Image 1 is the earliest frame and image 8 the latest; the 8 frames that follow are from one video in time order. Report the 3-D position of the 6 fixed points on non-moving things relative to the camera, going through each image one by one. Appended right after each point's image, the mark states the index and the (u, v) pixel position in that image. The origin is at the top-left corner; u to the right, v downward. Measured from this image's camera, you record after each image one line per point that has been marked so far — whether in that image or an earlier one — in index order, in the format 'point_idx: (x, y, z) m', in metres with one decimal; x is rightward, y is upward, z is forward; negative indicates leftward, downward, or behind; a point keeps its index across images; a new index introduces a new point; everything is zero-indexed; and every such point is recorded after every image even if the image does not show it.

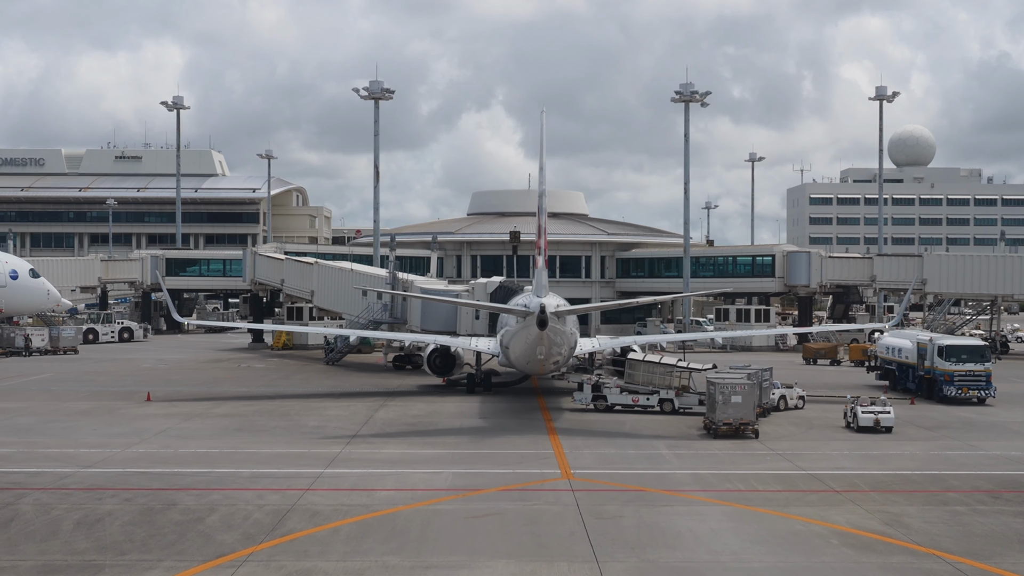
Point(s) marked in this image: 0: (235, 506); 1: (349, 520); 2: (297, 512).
0: (-4.0, -3.2, +18.8) m
1: (-2.2, -3.2, +17.8) m
2: (-3.0, -3.2, +18.4) m
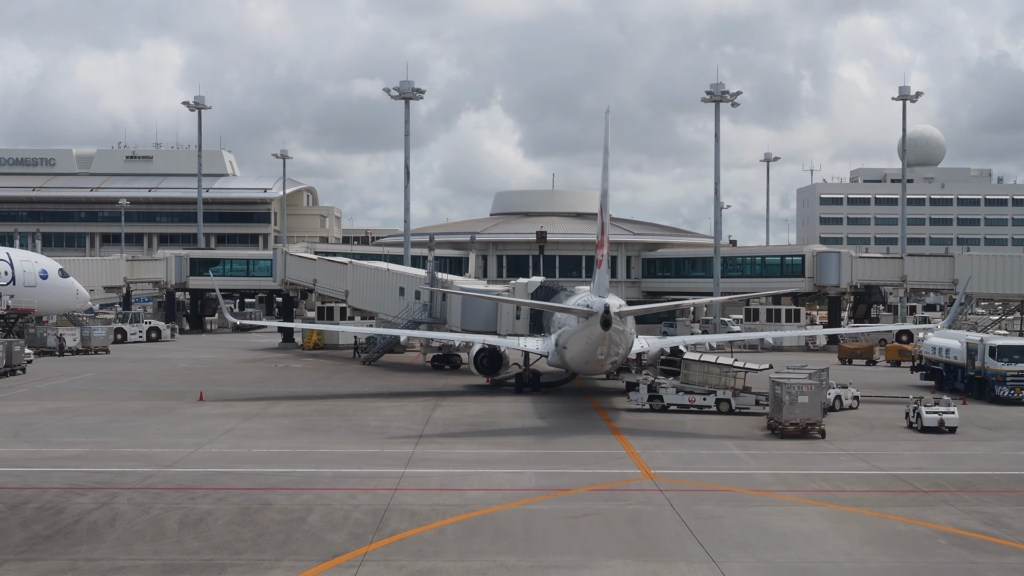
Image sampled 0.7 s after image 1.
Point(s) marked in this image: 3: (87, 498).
0: (-2.6, -3.2, +18.8) m
1: (-0.8, -3.2, +17.8) m
2: (-1.6, -3.2, +18.4) m
3: (-6.3, -3.2, +19.1) m
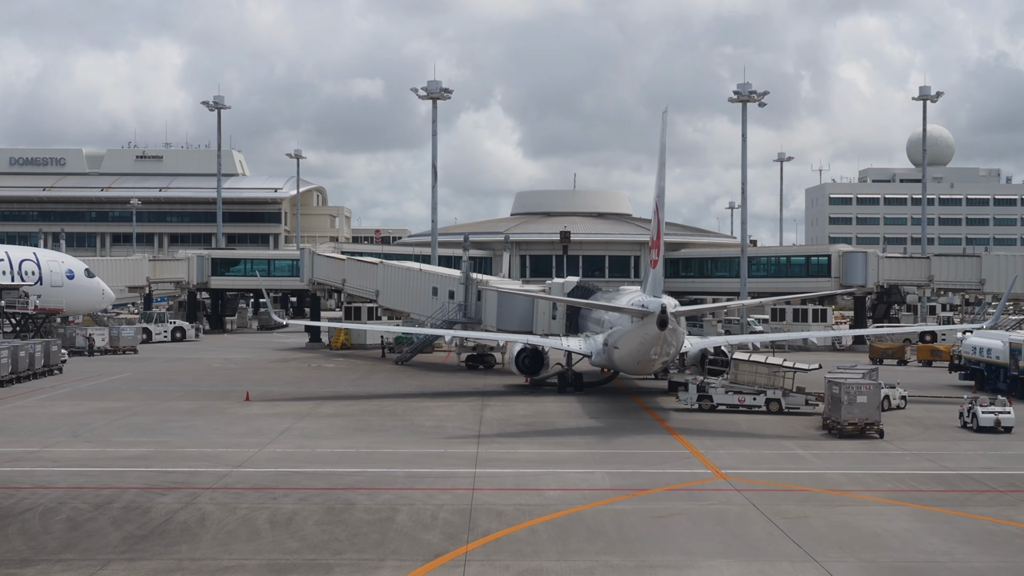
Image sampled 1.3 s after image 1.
0: (-1.4, -3.2, +18.8) m
1: (+0.4, -3.2, +17.8) m
2: (-0.4, -3.2, +18.4) m
3: (-5.1, -3.2, +19.1) m
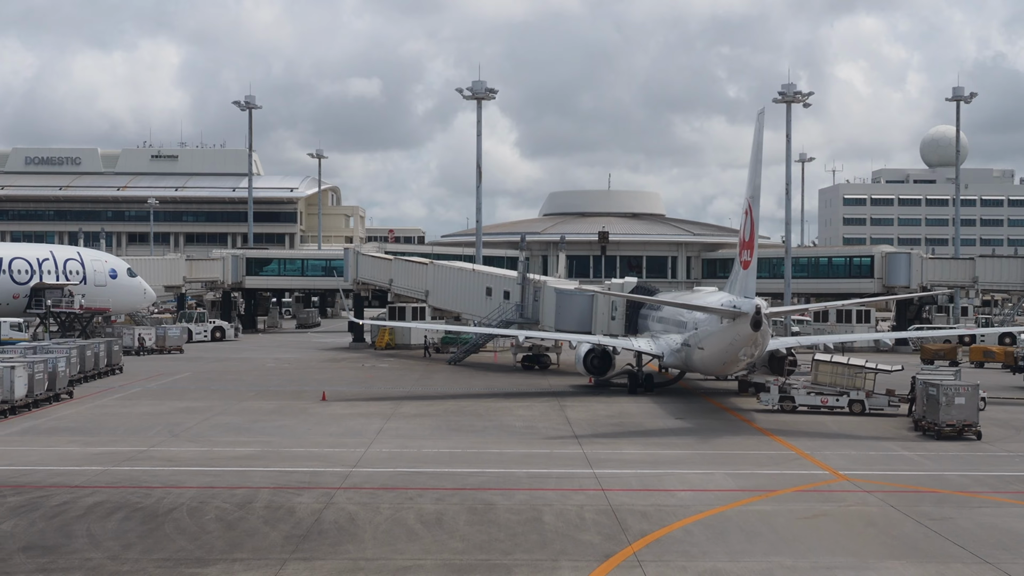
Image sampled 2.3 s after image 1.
0: (+0.7, -3.2, +18.8) m
1: (+2.5, -3.2, +17.8) m
2: (+1.7, -3.2, +18.4) m
3: (-3.0, -3.2, +19.1) m
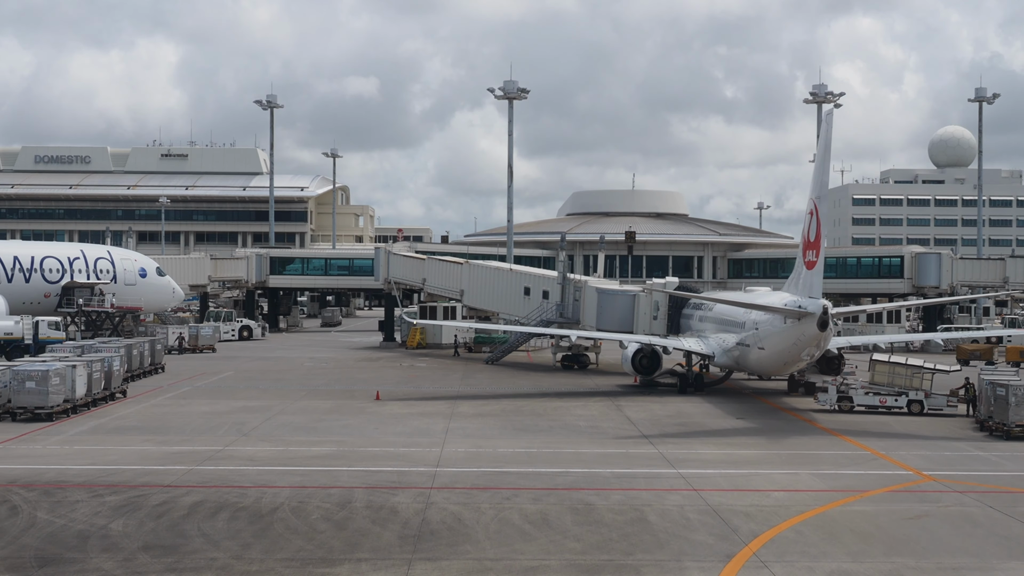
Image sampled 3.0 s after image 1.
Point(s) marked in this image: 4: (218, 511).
0: (+2.1, -3.2, +18.8) m
1: (+3.9, -3.2, +17.8) m
2: (+3.1, -3.2, +18.4) m
3: (-1.6, -3.1, +19.1) m
4: (-4.1, -3.2, +18.1) m
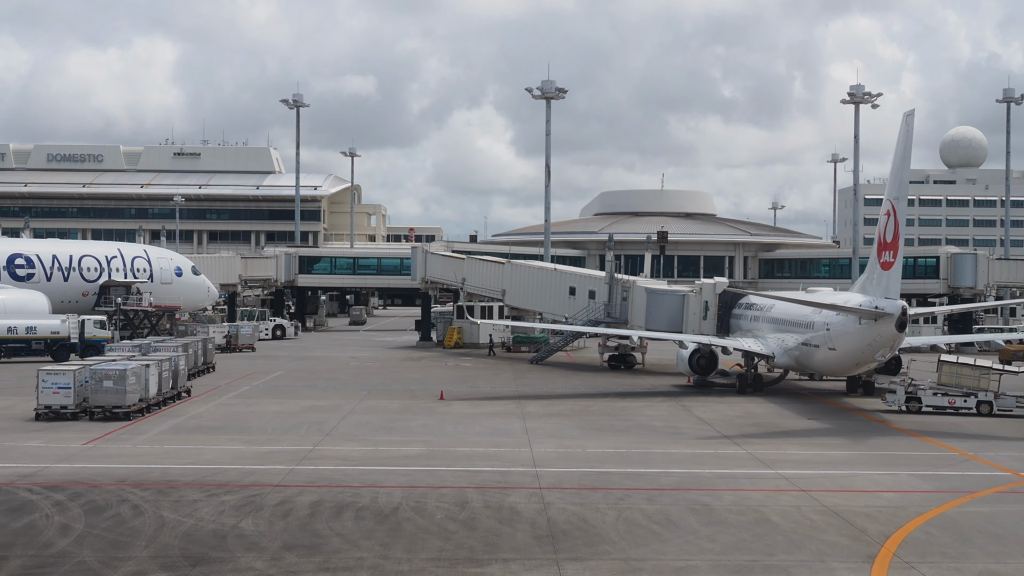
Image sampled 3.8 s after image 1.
0: (+3.8, -3.2, +18.8) m
1: (+5.6, -3.2, +17.8) m
2: (+4.8, -3.2, +18.4) m
3: (+0.1, -3.2, +19.1) m
4: (-2.4, -3.2, +18.1) m
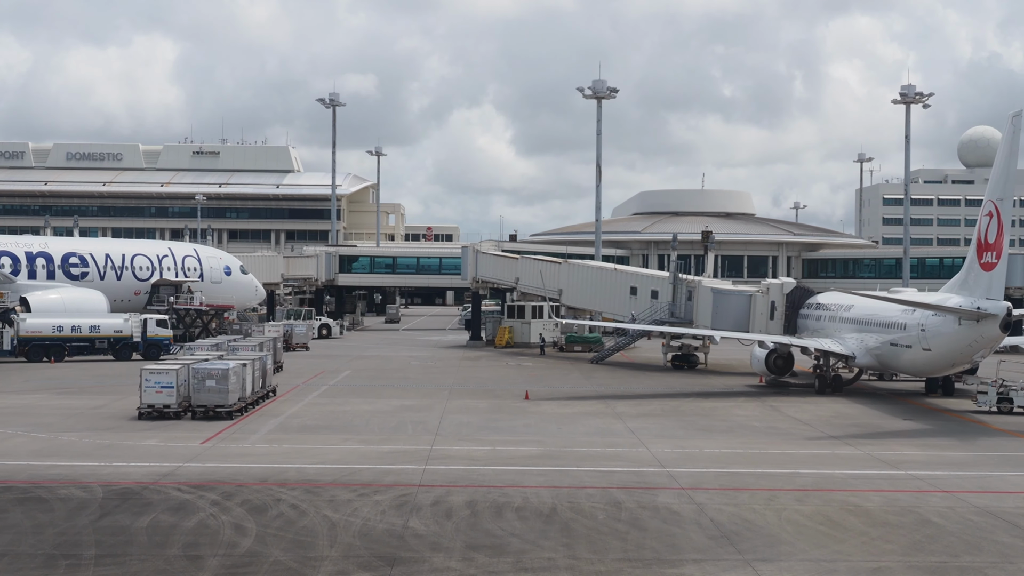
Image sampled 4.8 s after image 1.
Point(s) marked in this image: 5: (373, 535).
0: (+6.1, -3.2, +18.8) m
1: (+7.9, -3.3, +17.8) m
2: (+7.1, -3.3, +18.4) m
3: (+2.4, -3.2, +19.1) m
4: (-0.2, -3.2, +18.1) m
5: (-1.8, -3.2, +16.4) m
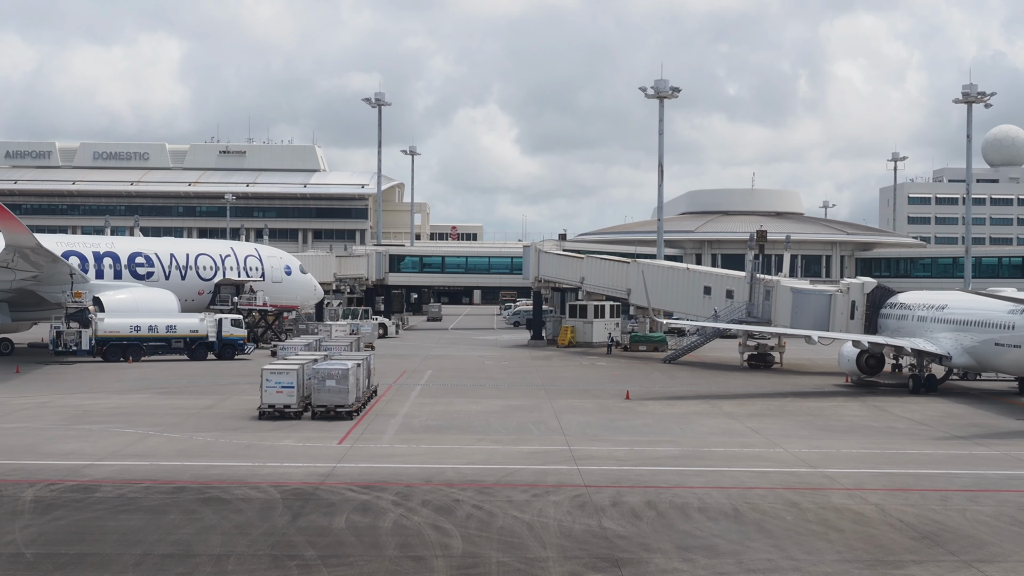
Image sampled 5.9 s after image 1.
0: (+8.7, -3.2, +18.8) m
1: (+10.5, -3.3, +17.7) m
2: (+9.7, -3.3, +18.4) m
3: (+5.0, -3.2, +19.2) m
4: (+2.4, -3.2, +18.1) m
5: (+0.8, -3.2, +16.4) m
